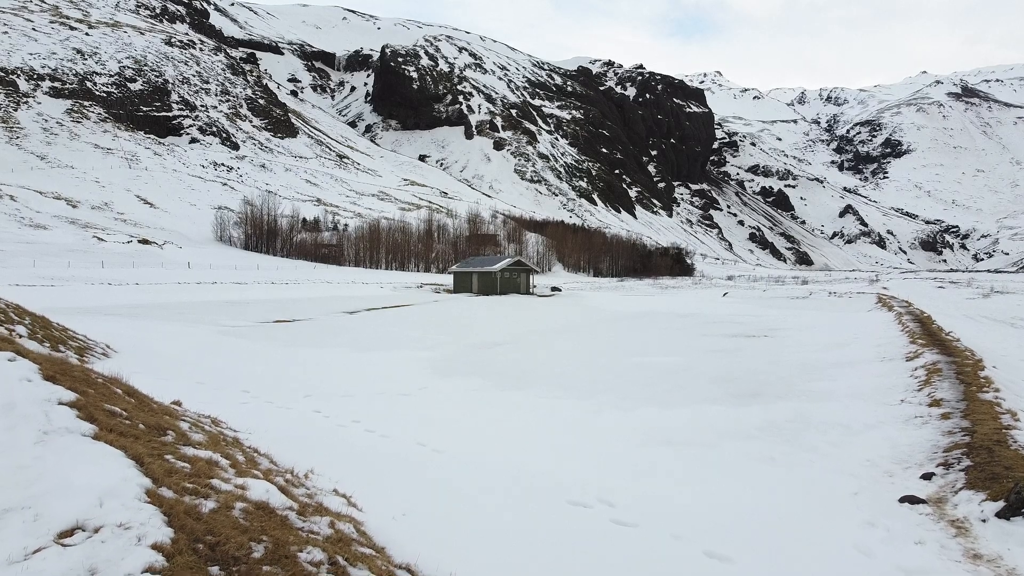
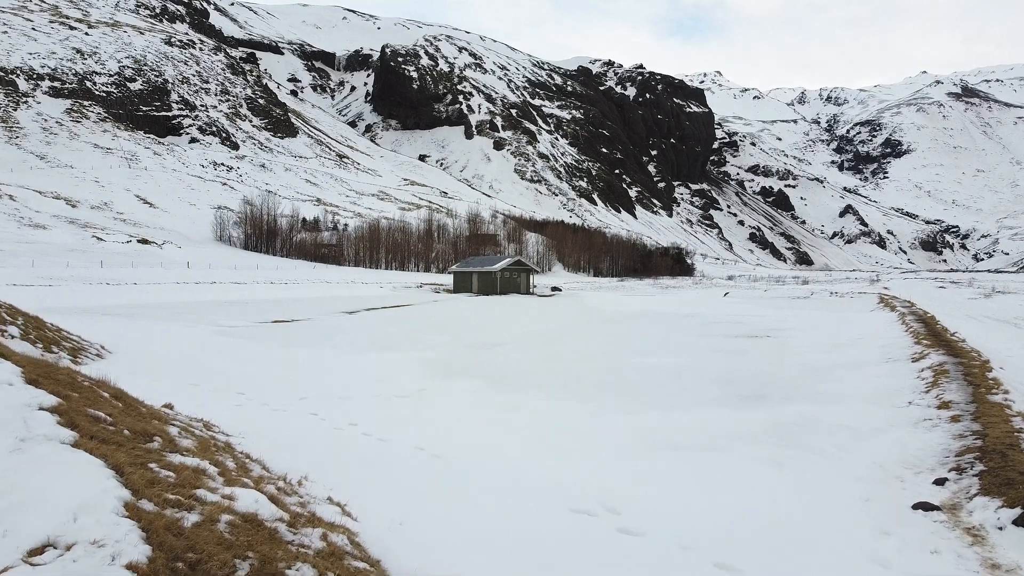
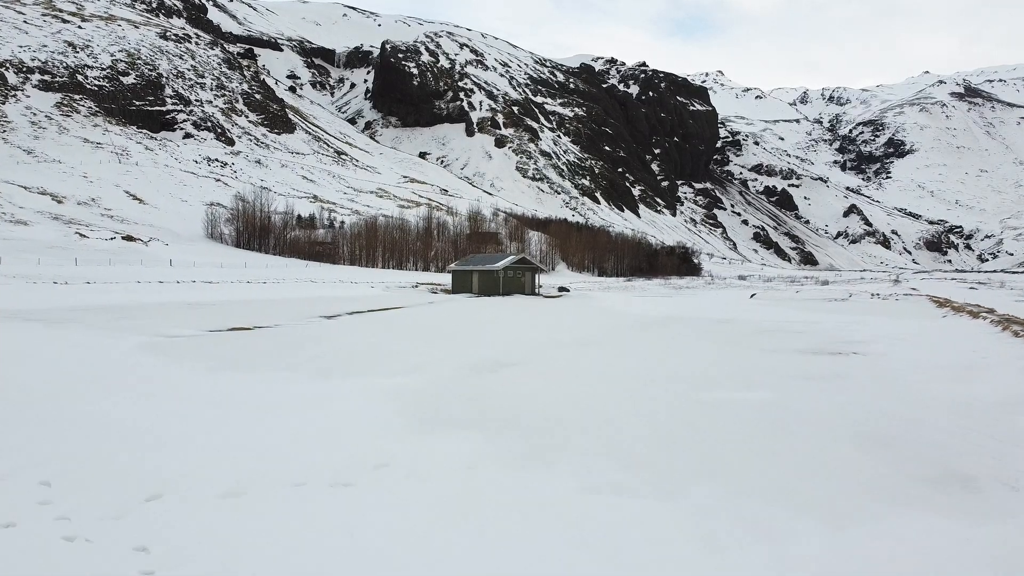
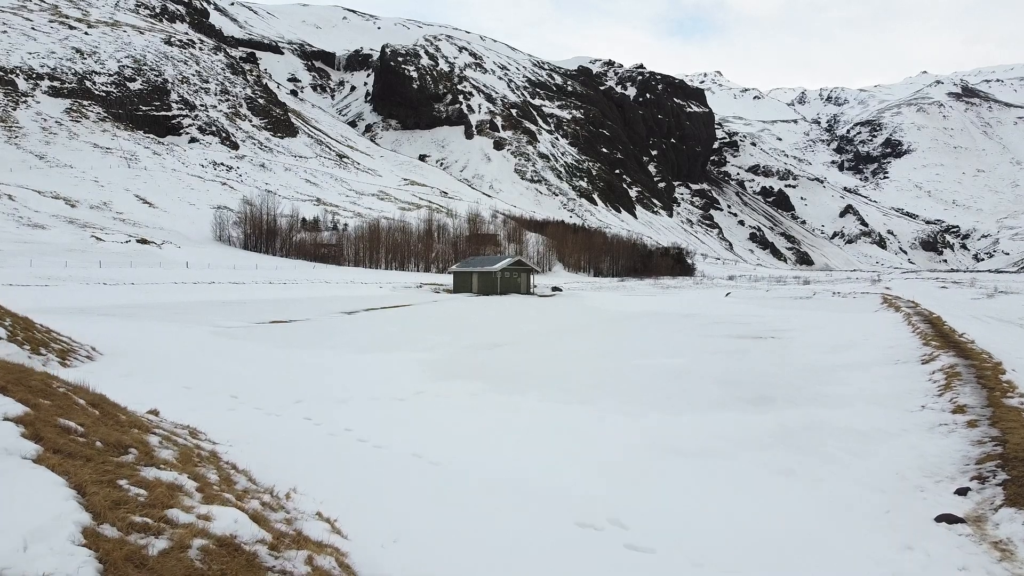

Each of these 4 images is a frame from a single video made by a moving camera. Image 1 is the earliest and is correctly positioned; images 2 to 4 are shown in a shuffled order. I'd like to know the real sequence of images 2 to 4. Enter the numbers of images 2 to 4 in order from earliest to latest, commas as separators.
2, 4, 3
